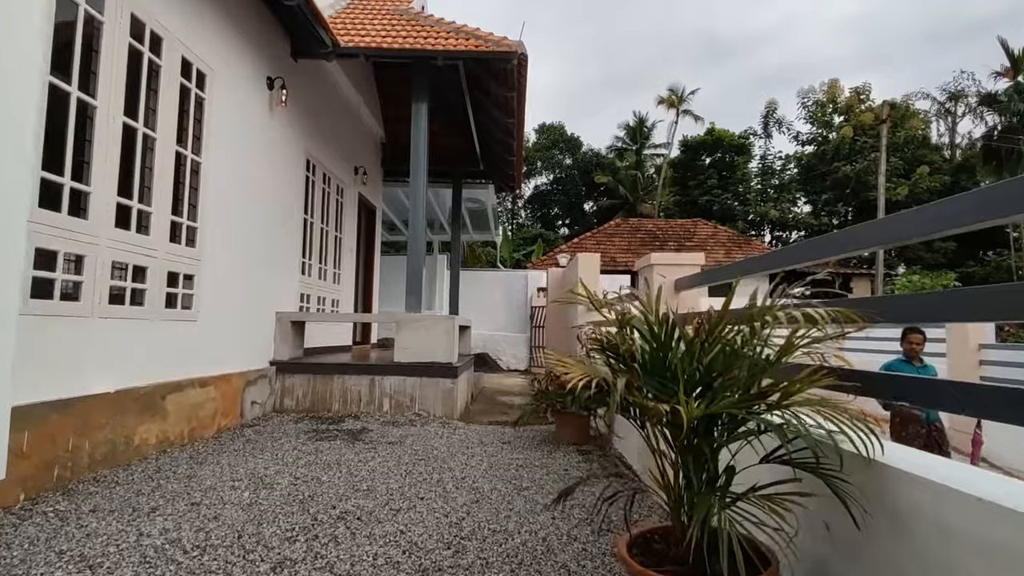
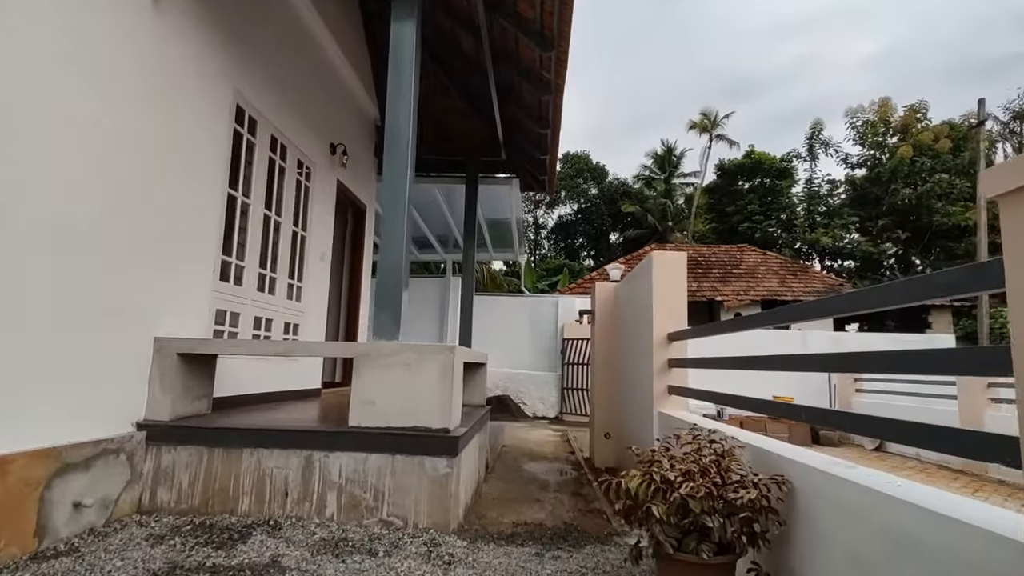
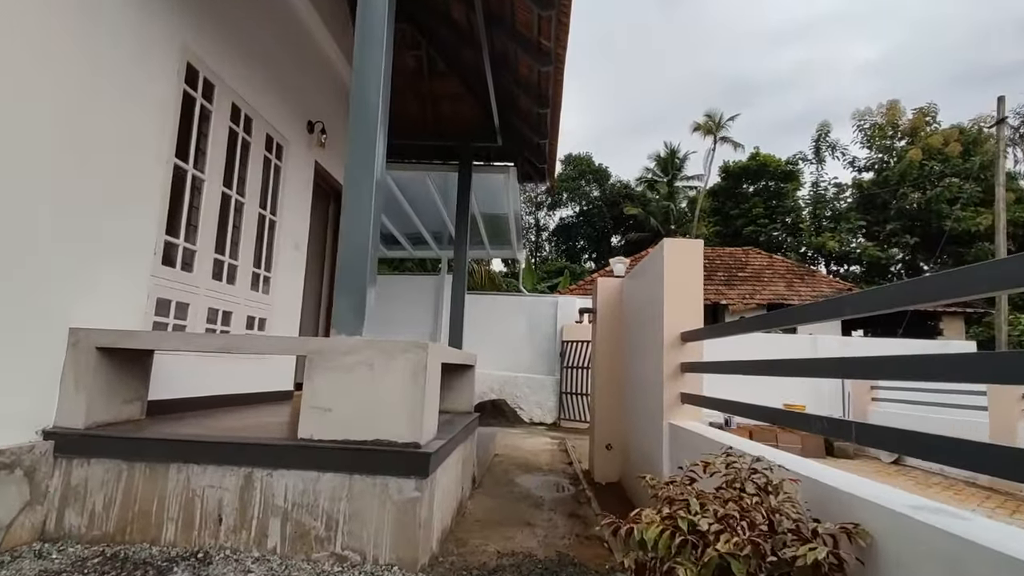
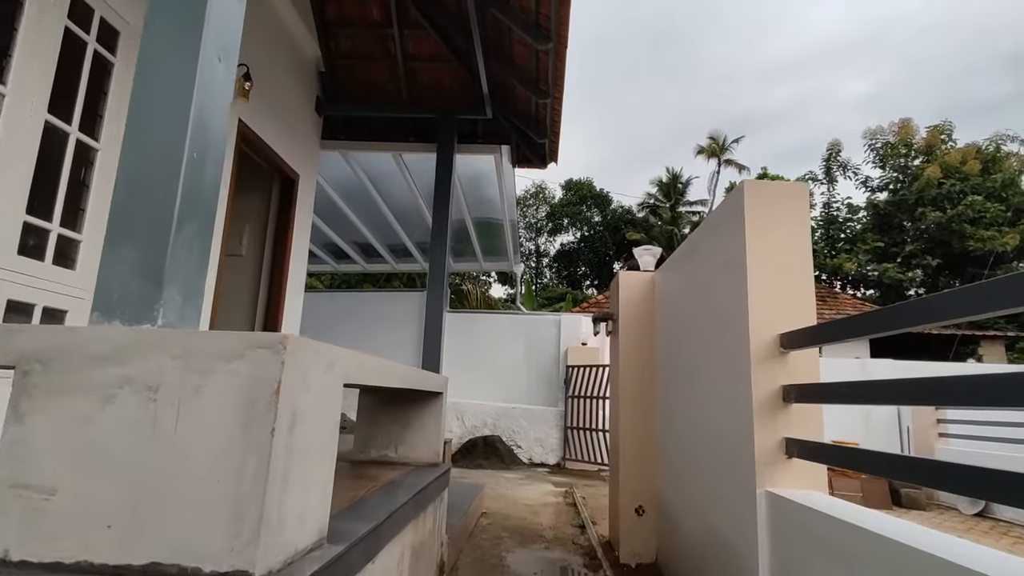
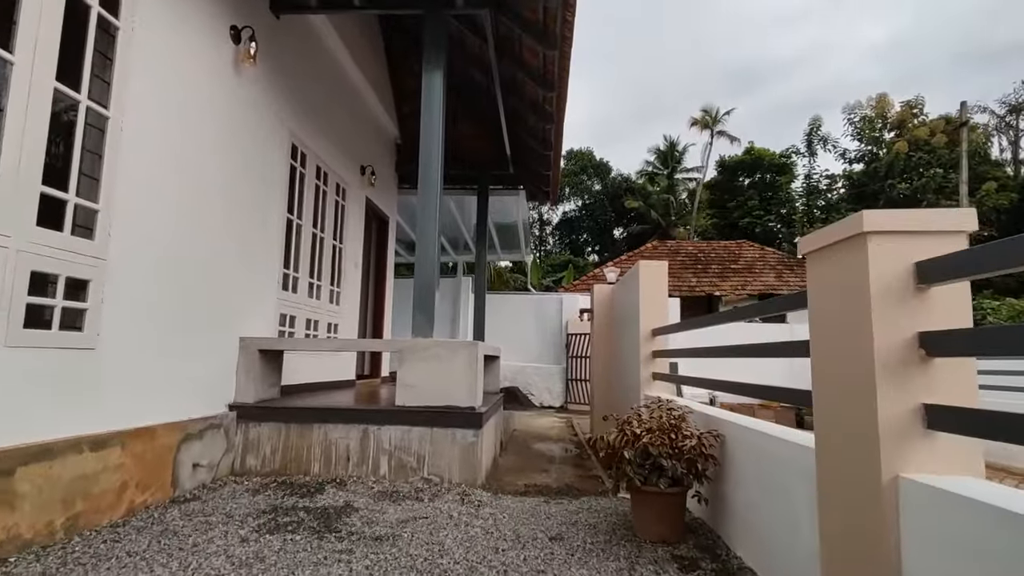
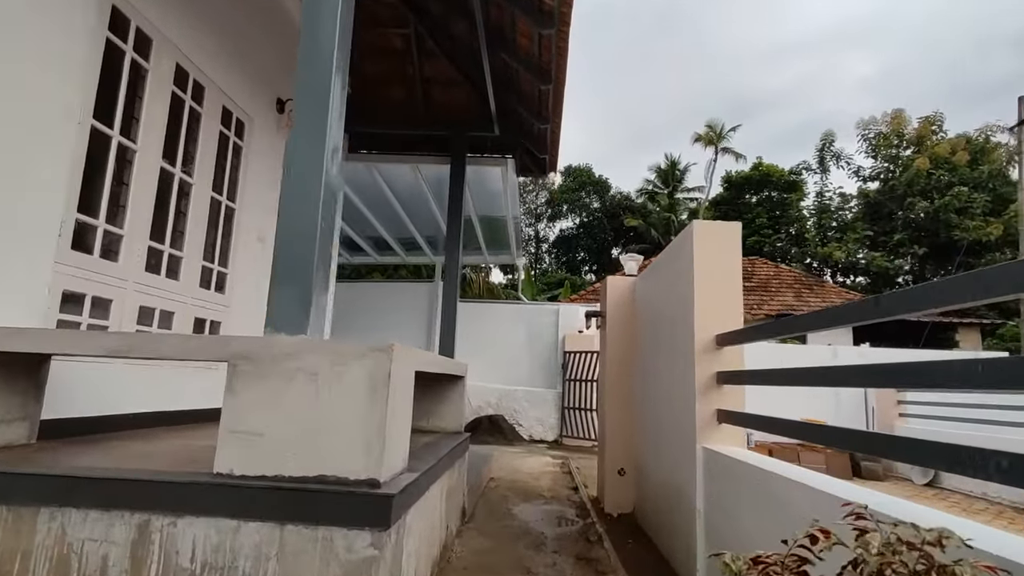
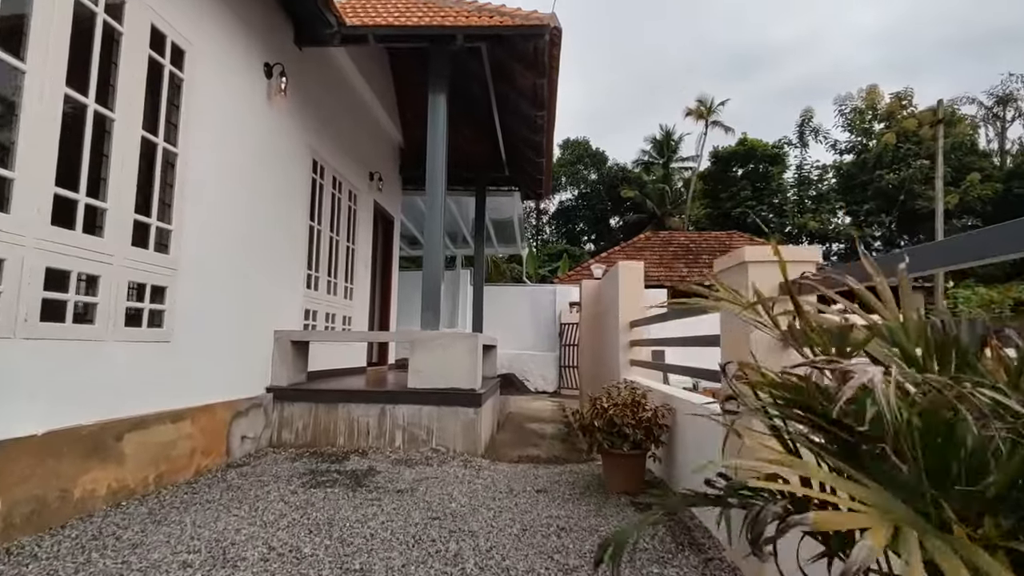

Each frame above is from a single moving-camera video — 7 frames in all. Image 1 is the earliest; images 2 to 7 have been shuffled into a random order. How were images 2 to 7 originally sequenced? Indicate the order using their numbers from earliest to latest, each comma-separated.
7, 5, 2, 3, 6, 4
